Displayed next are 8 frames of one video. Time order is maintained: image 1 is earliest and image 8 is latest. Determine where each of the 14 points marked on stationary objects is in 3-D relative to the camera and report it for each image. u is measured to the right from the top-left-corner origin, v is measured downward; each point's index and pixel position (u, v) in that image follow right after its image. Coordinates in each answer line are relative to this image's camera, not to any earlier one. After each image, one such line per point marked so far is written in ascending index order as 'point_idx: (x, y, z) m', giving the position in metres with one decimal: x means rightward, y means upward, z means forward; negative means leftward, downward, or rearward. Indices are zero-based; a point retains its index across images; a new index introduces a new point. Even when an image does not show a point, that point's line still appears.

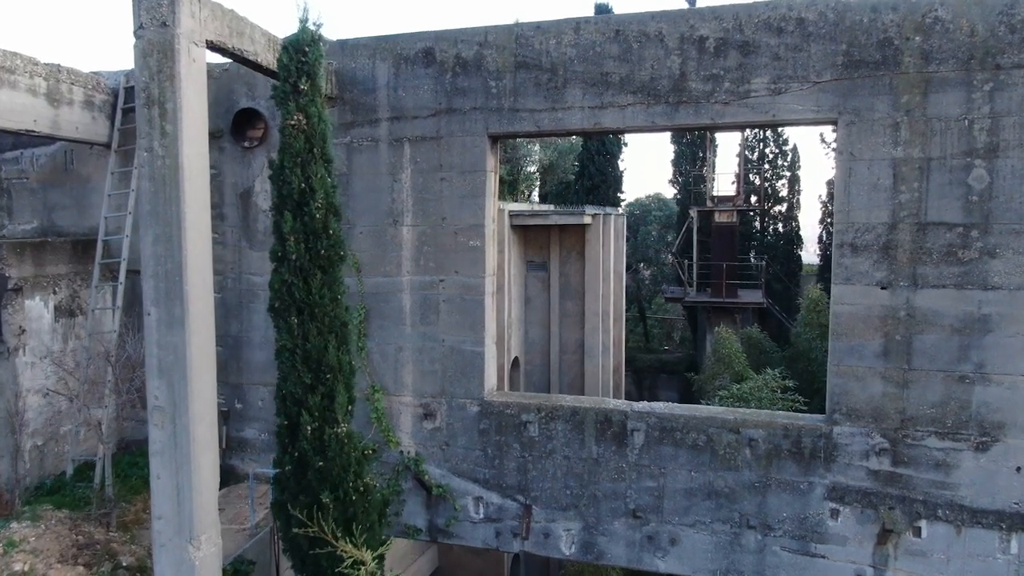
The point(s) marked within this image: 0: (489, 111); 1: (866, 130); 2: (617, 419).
0: (-0.1, +0.8, +5.4) m
1: (+1.5, +0.6, +4.7) m
2: (+0.5, -0.6, +5.3) m
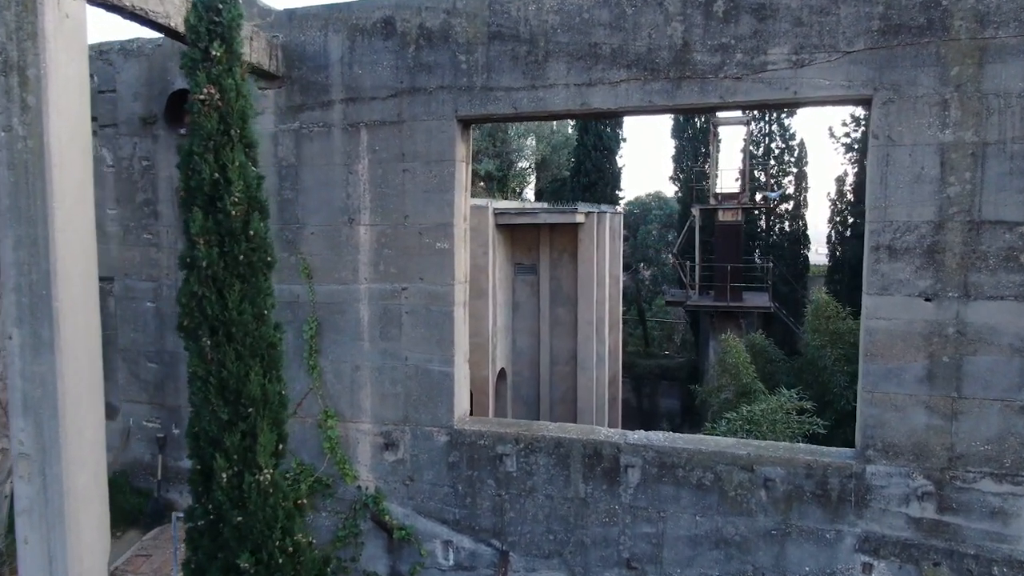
0: (-0.2, +0.8, +4.6) m
1: (+1.3, +0.6, +3.9) m
2: (+0.4, -0.6, +4.5) m
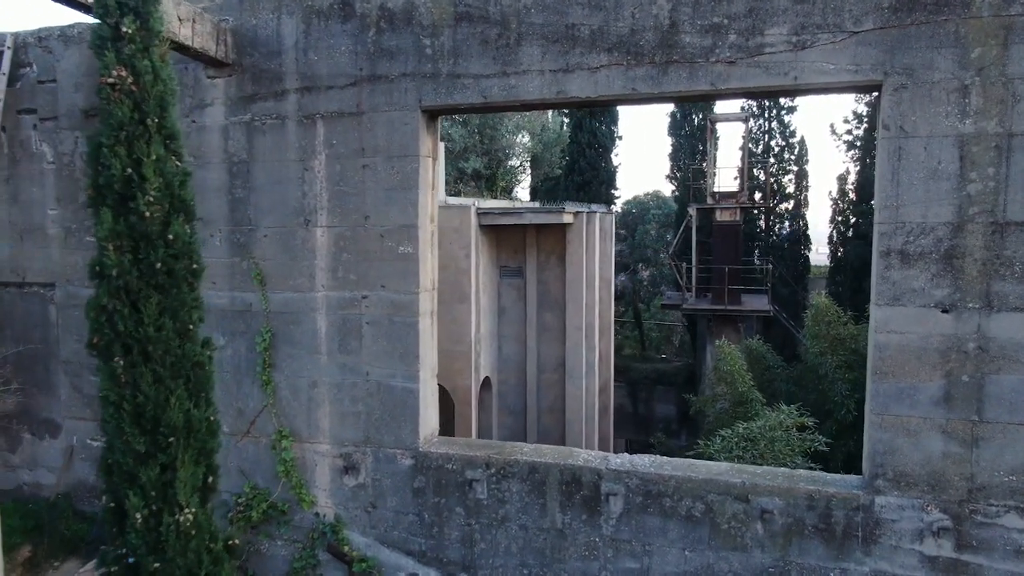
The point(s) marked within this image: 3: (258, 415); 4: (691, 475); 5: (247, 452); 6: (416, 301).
0: (-0.3, +0.8, +4.2) m
1: (+1.2, +0.6, +3.4) m
2: (+0.3, -0.7, +4.0) m
3: (-1.0, -0.5, +4.6) m
4: (+0.6, -0.6, +3.9) m
5: (-1.1, -0.7, +4.7) m
6: (-0.4, -0.1, +4.3) m
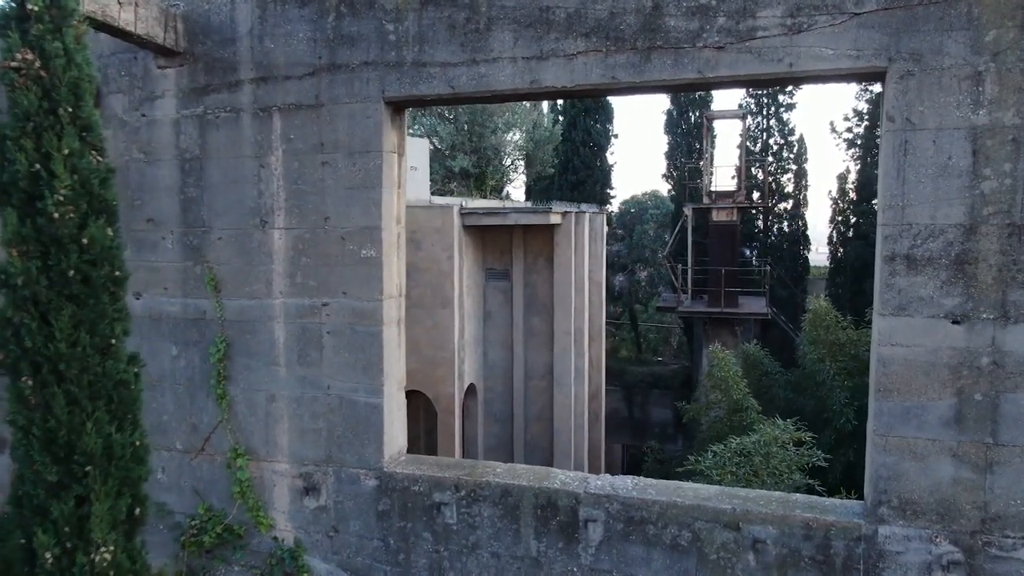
0: (-0.4, +0.8, +3.8) m
1: (+1.1, +0.6, +3.1) m
2: (+0.2, -0.7, +3.7) m
3: (-1.1, -0.5, +4.3) m
4: (+0.5, -0.7, +3.5) m
5: (-1.2, -0.7, +4.4) m
6: (-0.5, -0.1, +3.9) m
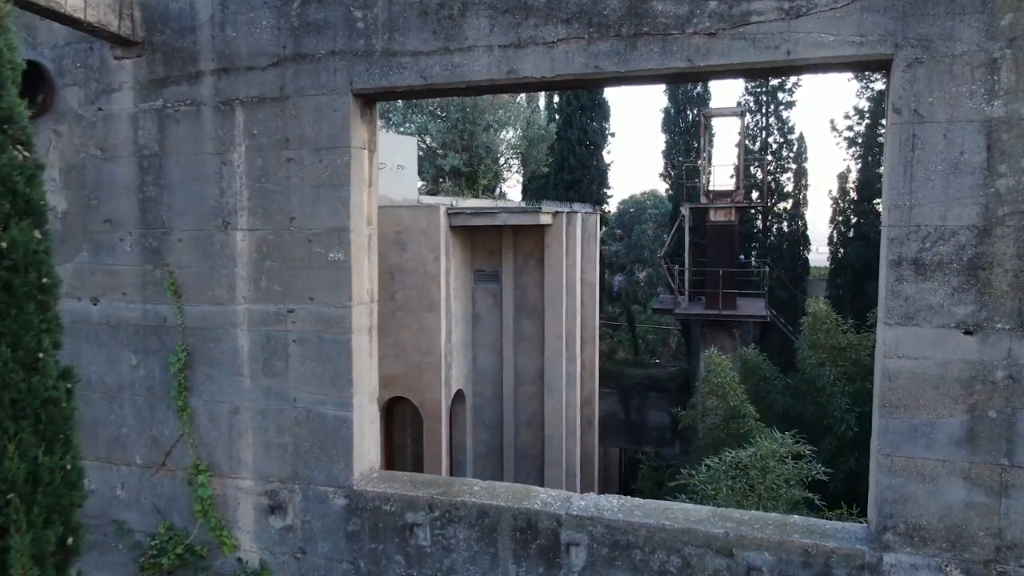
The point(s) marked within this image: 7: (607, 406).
0: (-0.5, +0.7, +3.6) m
1: (+1.1, +0.5, +2.8) m
2: (+0.1, -0.7, +3.4) m
3: (-1.2, -0.6, +4.1) m
4: (+0.4, -0.7, +3.3) m
5: (-1.3, -0.7, +4.1) m
6: (-0.5, -0.1, +3.7) m
7: (+1.2, -1.5, +14.2) m
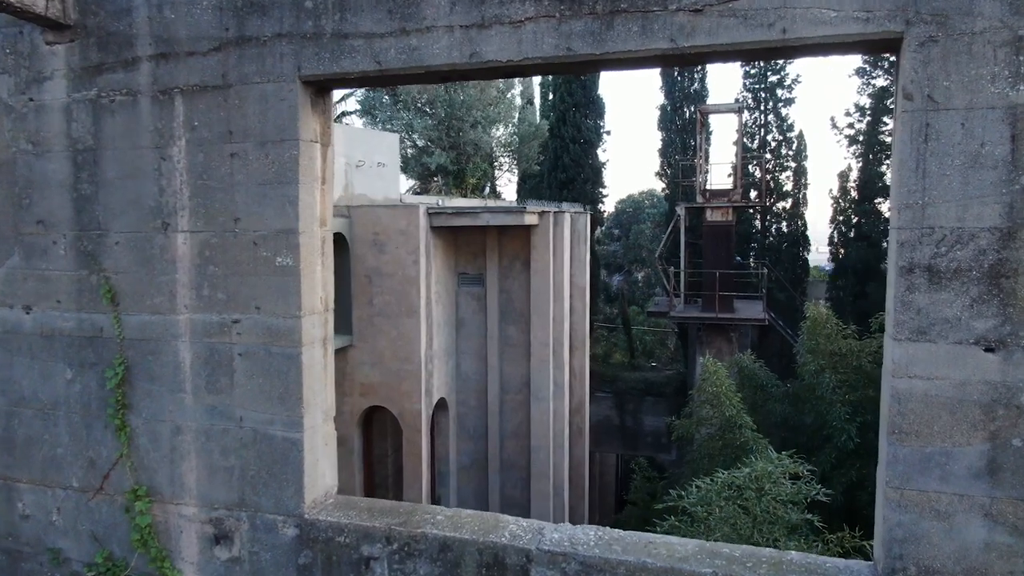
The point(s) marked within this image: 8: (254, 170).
0: (-0.6, +0.7, +3.2) m
1: (+1.0, +0.5, +2.5) m
2: (0.0, -0.7, +3.1) m
3: (-1.3, -0.6, +3.7) m
4: (+0.3, -0.7, +2.9) m
5: (-1.4, -0.7, +3.7) m
6: (-0.6, -0.1, +3.3) m
7: (+1.1, -1.5, +13.8) m
8: (-0.8, +0.3, +3.3) m
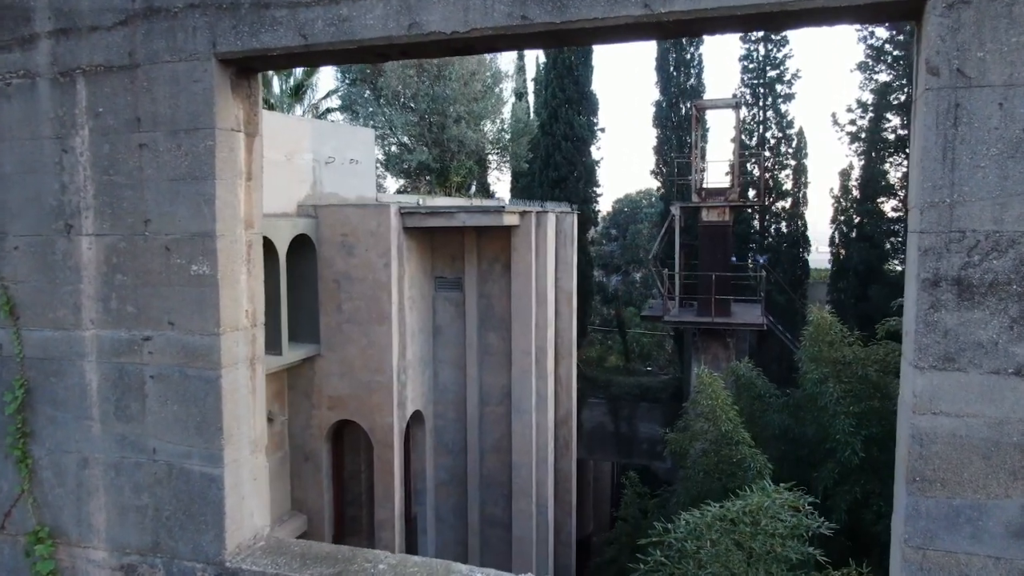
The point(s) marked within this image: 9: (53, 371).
0: (-0.7, +0.7, +2.7) m
1: (+0.9, +0.5, +2.0) m
2: (-0.1, -0.8, +2.6) m
3: (-1.4, -0.6, +3.2) m
4: (+0.2, -0.7, +2.4) m
5: (-1.5, -0.8, +3.3) m
6: (-0.7, -0.1, +2.9) m
7: (+1.0, -1.5, +13.3) m
8: (-0.9, +0.3, +2.9) m
9: (-1.3, -0.2, +3.1) m
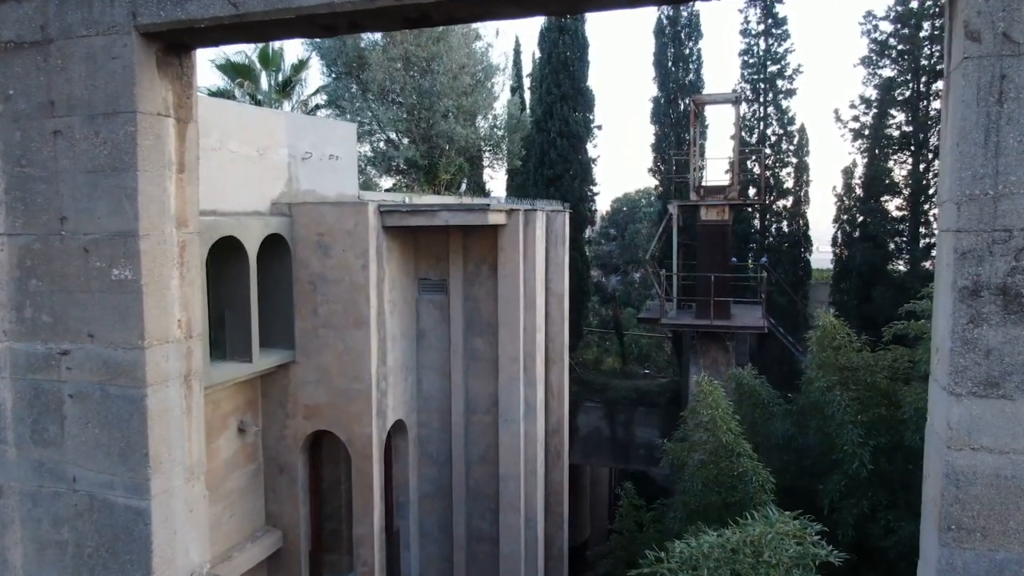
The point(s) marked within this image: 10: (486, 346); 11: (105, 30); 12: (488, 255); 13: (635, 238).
0: (-0.8, +0.7, +2.4) m
1: (+0.8, +0.5, +1.6) m
2: (-0.2, -0.8, +2.3) m
3: (-1.5, -0.6, +2.9) m
4: (+0.2, -0.7, +2.1) m
5: (-1.5, -0.8, +2.9) m
6: (-0.8, -0.2, +2.5) m
7: (+0.9, -1.5, +13.0) m
8: (-0.9, +0.3, +2.5) m
9: (-1.3, -0.2, +2.8) m
10: (-0.1, -0.3, +7.2) m
11: (-0.9, +0.6, +2.4) m
12: (-0.1, +0.2, +7.0) m
13: (+2.1, +0.9, +19.7) m
